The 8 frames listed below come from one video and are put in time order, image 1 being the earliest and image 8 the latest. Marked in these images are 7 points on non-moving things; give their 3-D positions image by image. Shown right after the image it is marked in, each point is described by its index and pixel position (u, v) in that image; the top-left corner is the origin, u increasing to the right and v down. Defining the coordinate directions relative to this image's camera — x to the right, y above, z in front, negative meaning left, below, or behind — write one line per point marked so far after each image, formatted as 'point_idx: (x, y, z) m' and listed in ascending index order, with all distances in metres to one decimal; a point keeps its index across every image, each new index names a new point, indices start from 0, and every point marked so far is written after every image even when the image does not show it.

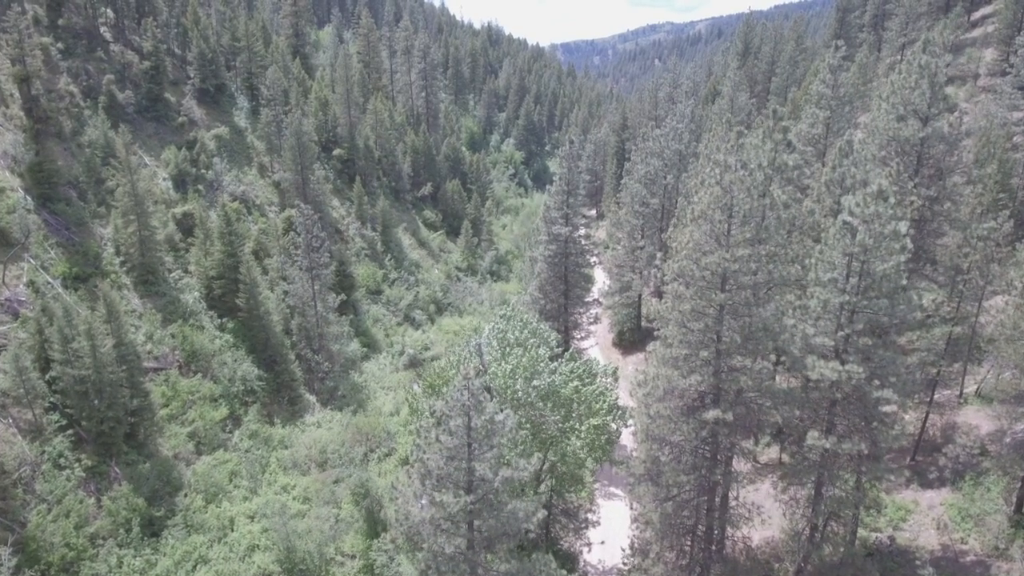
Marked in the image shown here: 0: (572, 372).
0: (+1.7, -2.4, +19.7) m
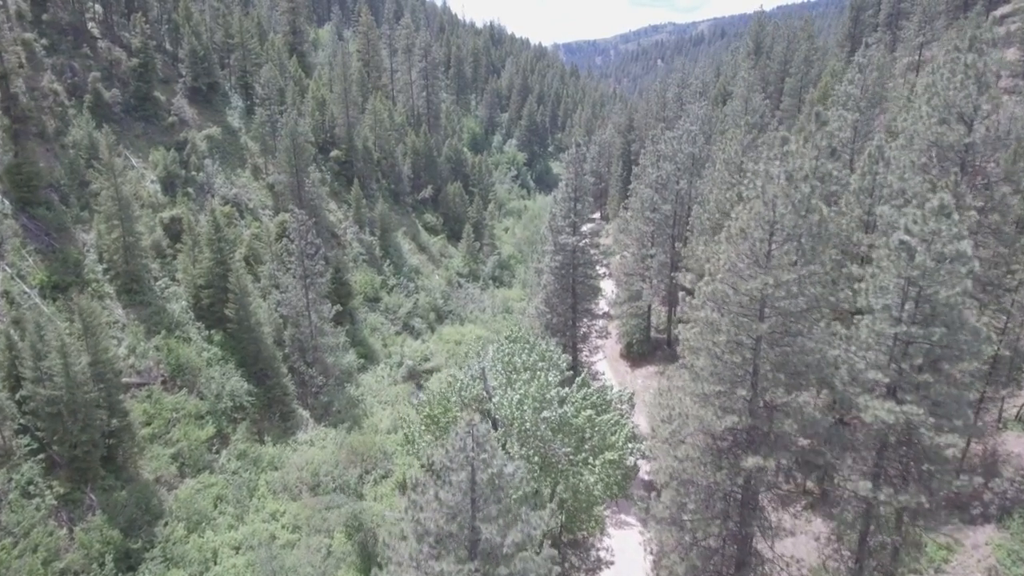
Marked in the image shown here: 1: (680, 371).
0: (+1.9, -2.9, +18.0) m
1: (+3.9, -1.9, +16.2) m
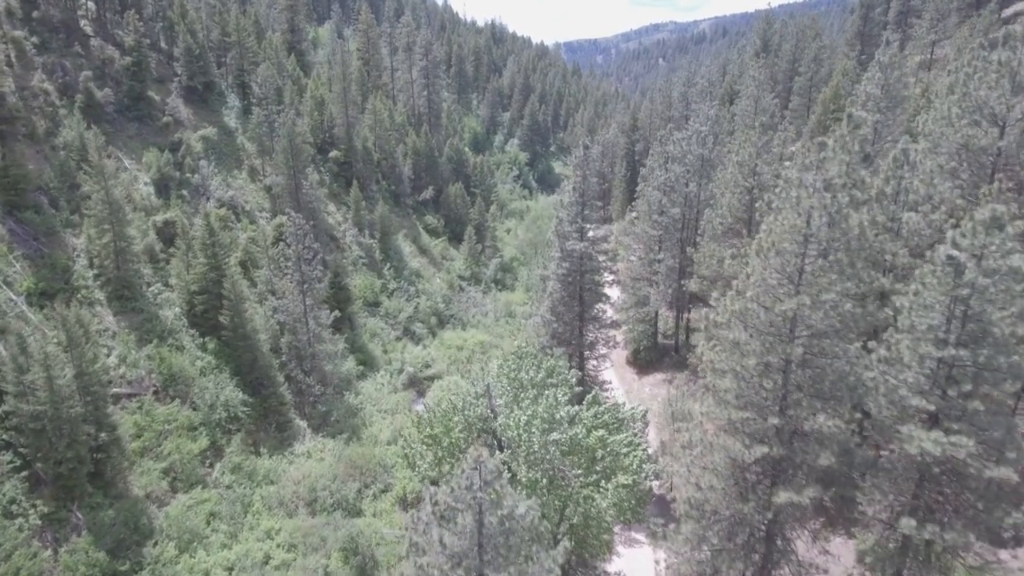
0: (+2.1, -3.2, +17.0) m
1: (+4.1, -2.2, +15.2) m
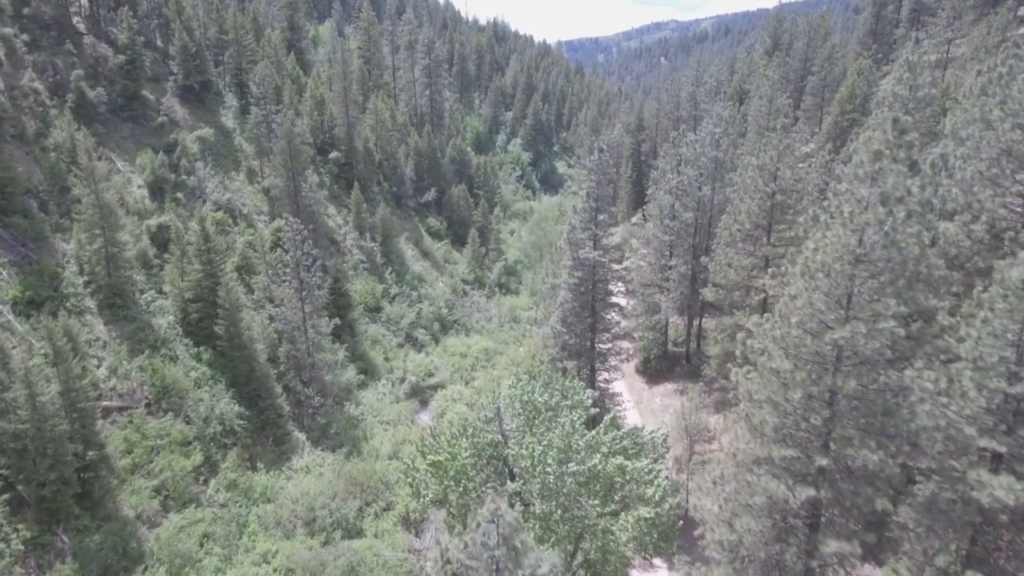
0: (+2.3, -3.6, +15.9) m
1: (+4.3, -2.6, +14.1) m
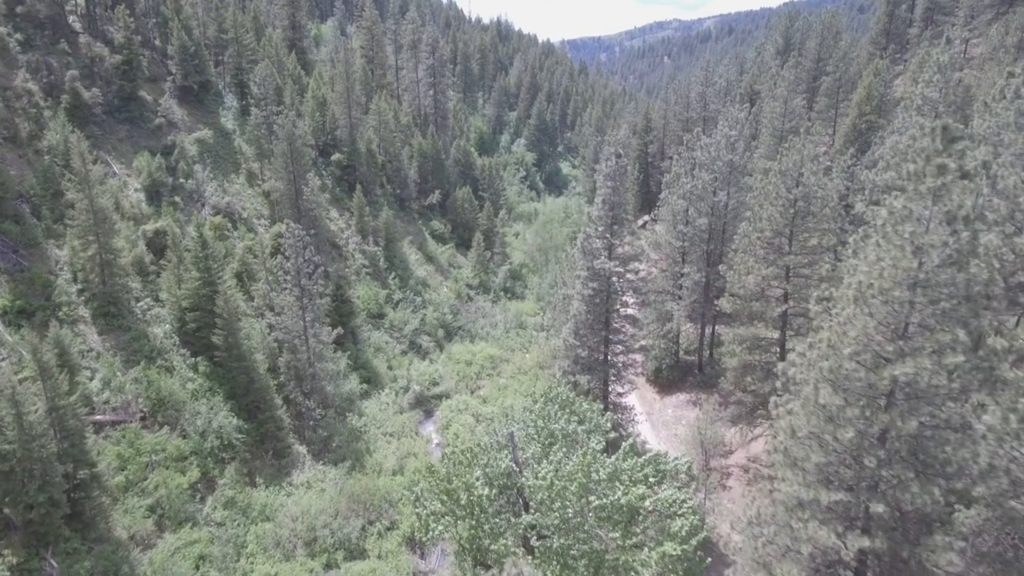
0: (+2.6, -3.9, +14.9) m
1: (+4.6, -2.9, +13.0) m
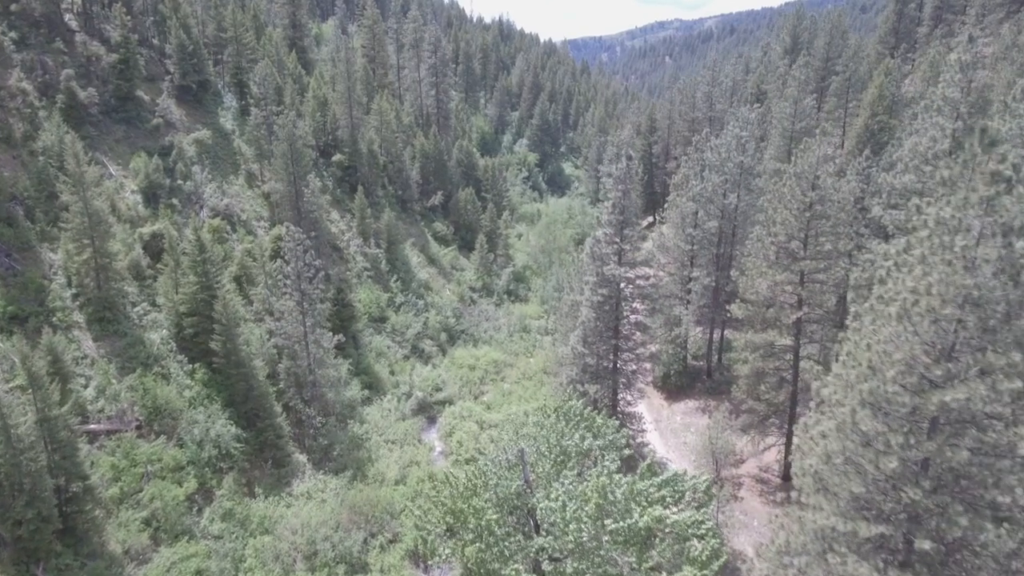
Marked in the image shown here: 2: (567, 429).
0: (+2.8, -4.1, +14.1) m
1: (+4.8, -3.1, +12.3) m
2: (+1.3, -3.1, +15.9) m
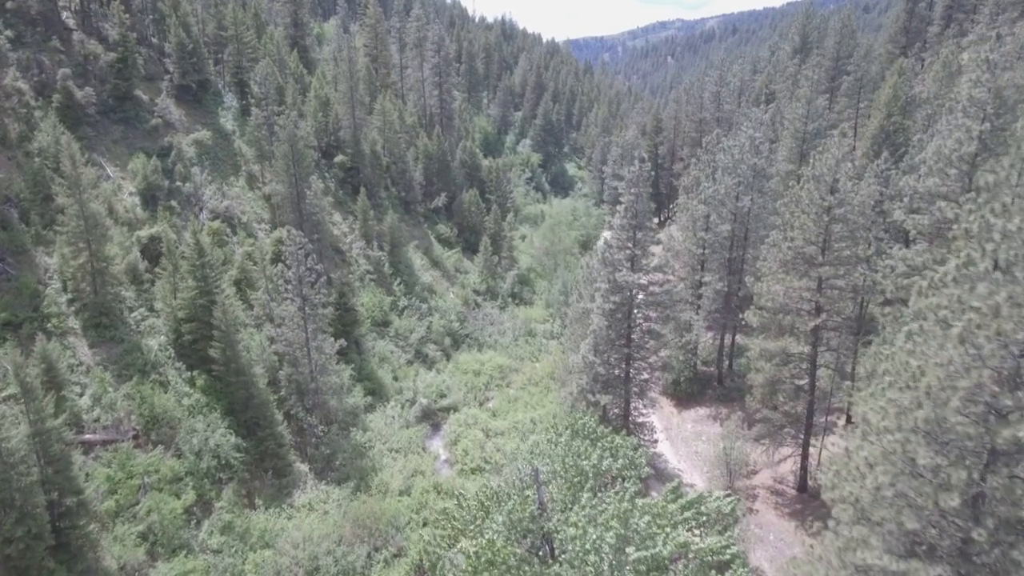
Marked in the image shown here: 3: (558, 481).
0: (+3.1, -4.3, +13.4) m
1: (+5.1, -3.3, +11.6) m
2: (+1.5, -3.3, +15.2) m
3: (+0.9, -3.8, +14.2) m
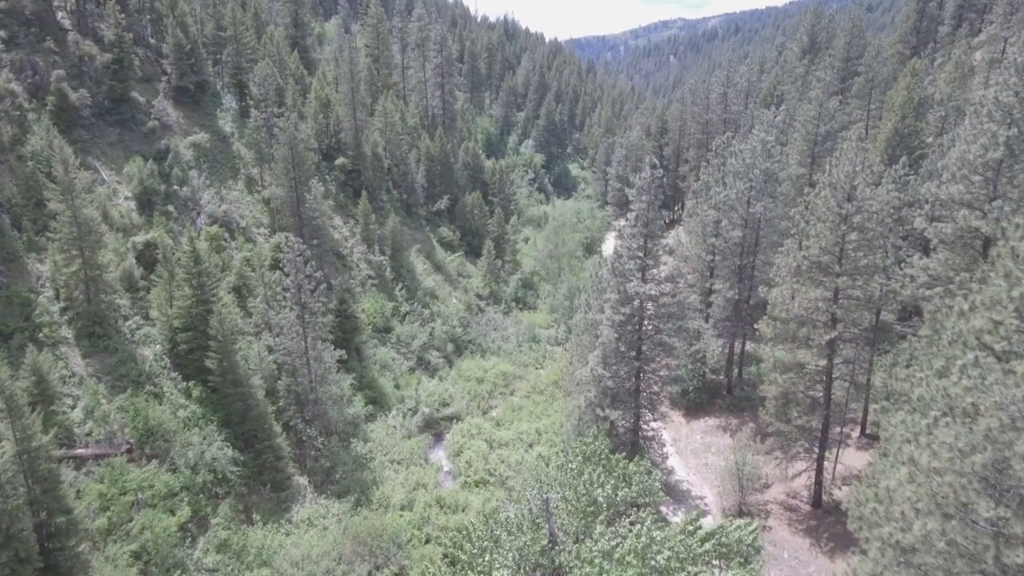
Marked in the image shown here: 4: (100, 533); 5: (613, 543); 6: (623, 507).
0: (+3.3, -4.6, +12.6) m
1: (+5.2, -3.7, +10.8) m
2: (+1.7, -3.6, +14.4) m
3: (+1.1, -4.1, +13.4) m
4: (-11.7, -7.0, +19.9) m
5: (+1.7, -4.3, +12.0) m
6: (+2.3, -4.5, +14.6) m
